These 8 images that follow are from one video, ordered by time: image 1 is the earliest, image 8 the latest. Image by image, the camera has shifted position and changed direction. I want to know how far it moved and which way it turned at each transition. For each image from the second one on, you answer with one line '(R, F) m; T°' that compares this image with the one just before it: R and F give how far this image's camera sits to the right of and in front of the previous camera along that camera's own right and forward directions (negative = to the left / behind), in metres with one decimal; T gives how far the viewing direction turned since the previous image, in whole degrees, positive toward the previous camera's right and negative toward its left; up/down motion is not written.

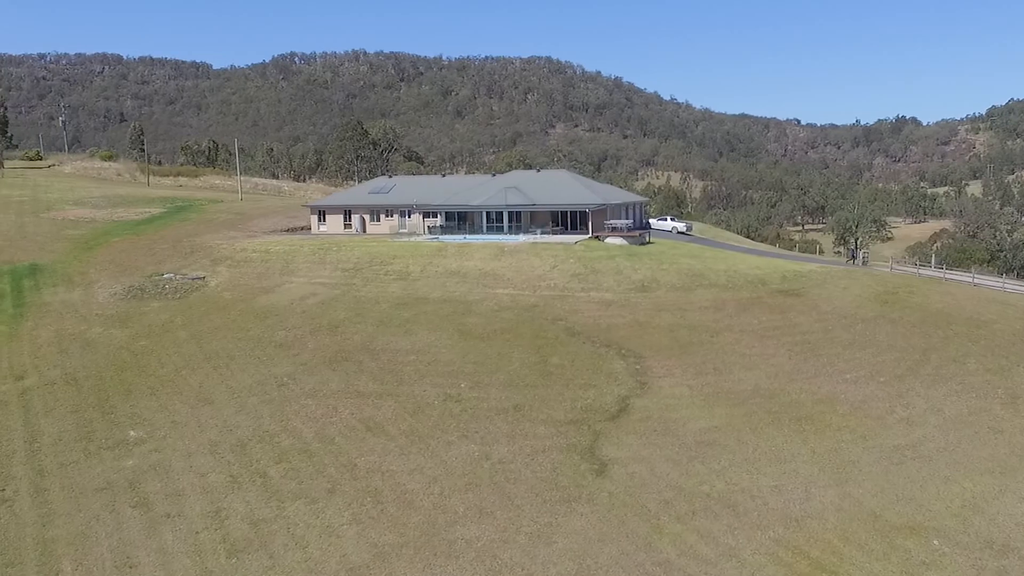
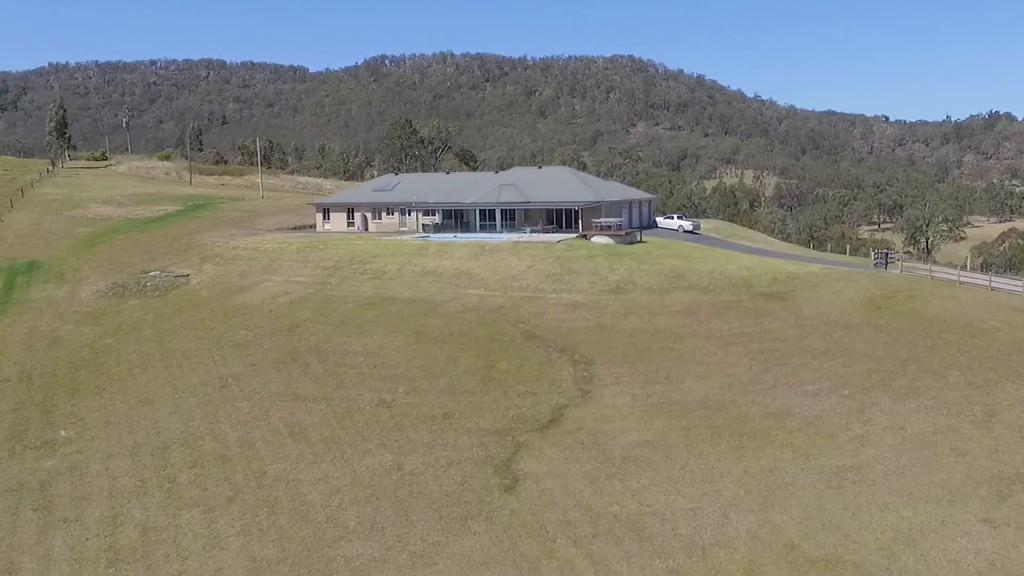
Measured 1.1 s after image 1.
(+4.7, +2.0) m; -6°
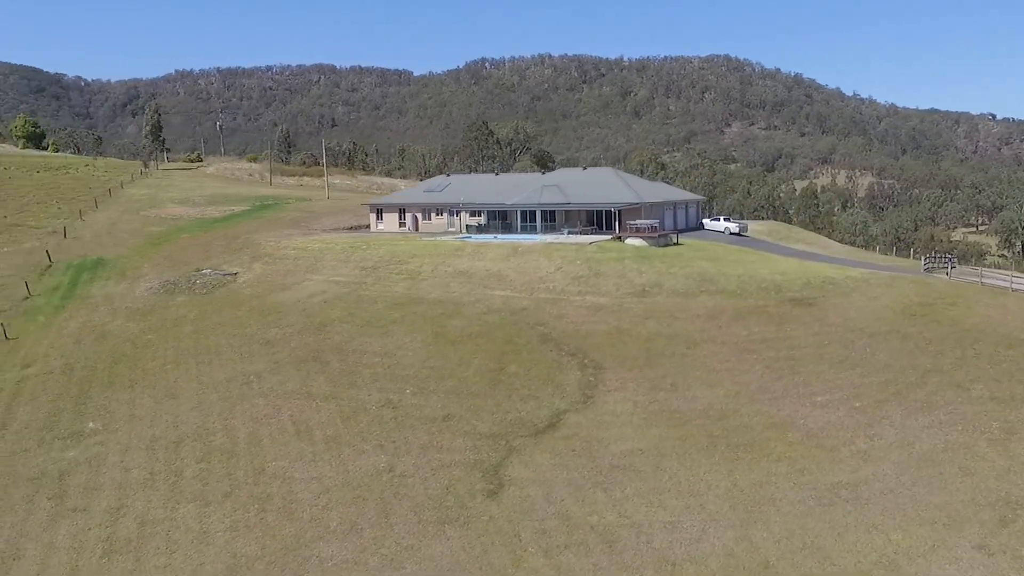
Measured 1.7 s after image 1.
(+2.8, +0.5) m; -6°
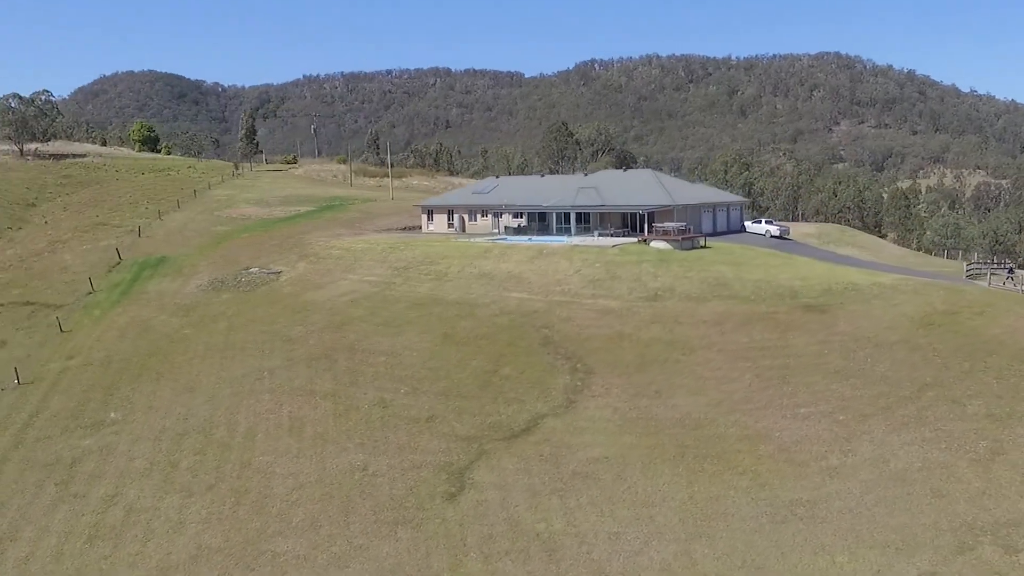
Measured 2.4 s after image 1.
(+3.7, +0.3) m; -7°
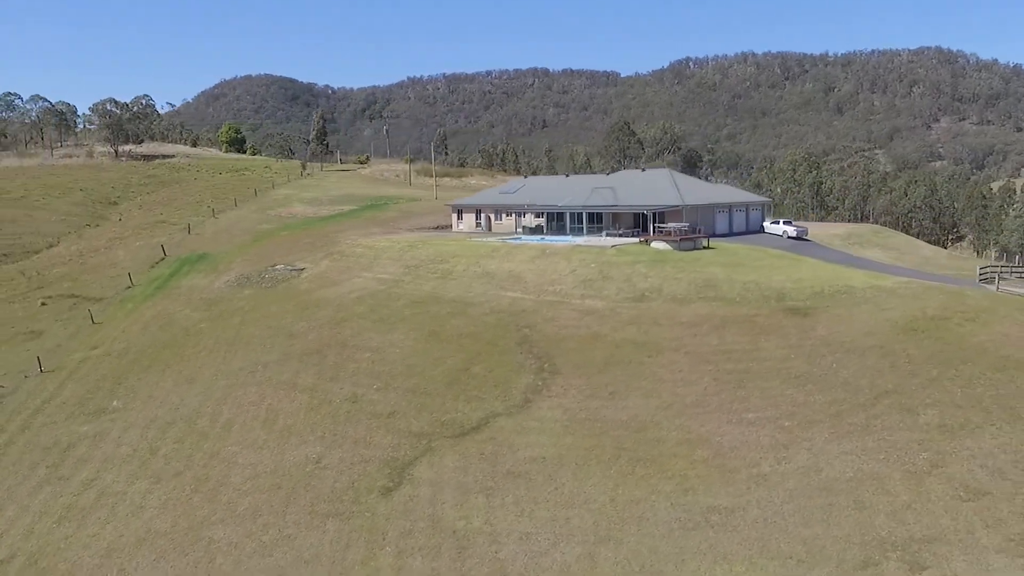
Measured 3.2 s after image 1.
(+4.0, +0.1) m; -6°
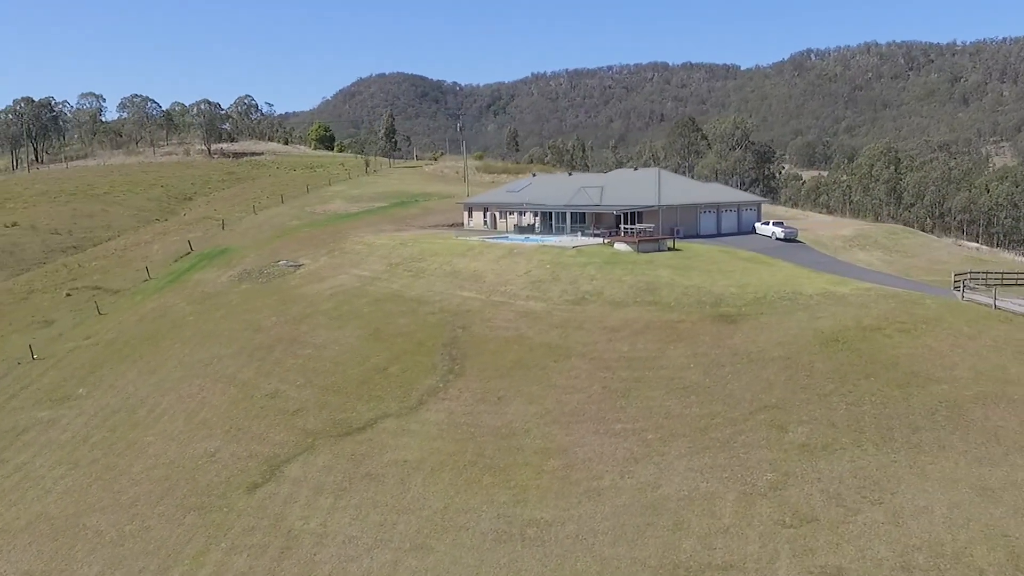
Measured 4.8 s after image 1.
(+6.3, +0.8) m; -7°
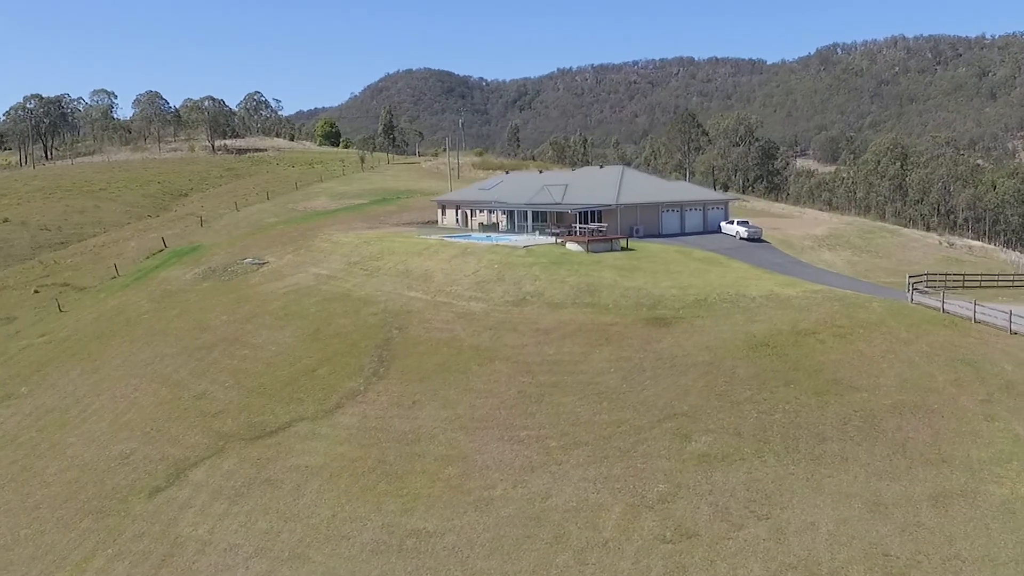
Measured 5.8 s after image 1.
(+2.8, +0.8) m; -1°
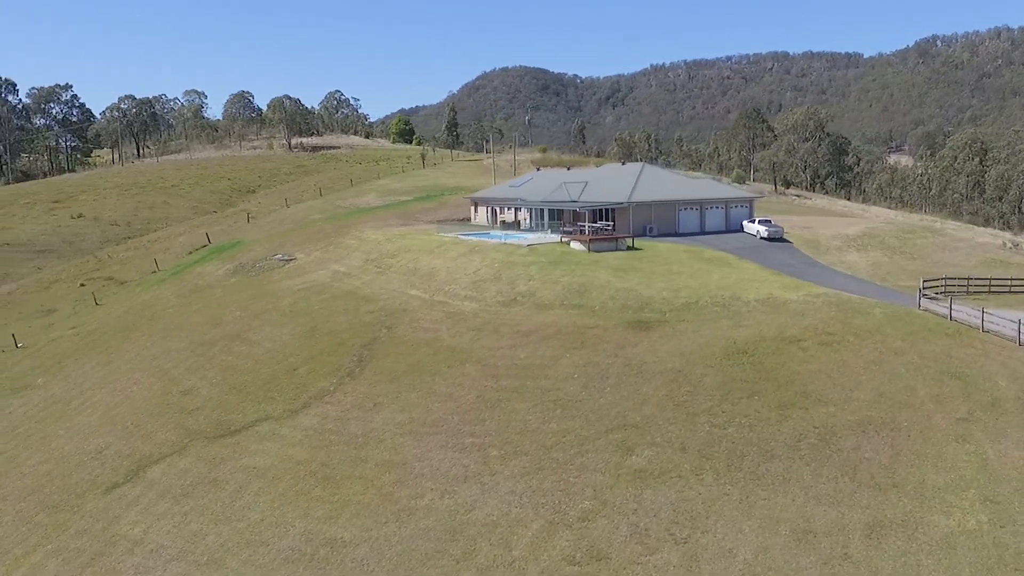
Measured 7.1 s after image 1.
(+3.3, +1.0) m; -6°
